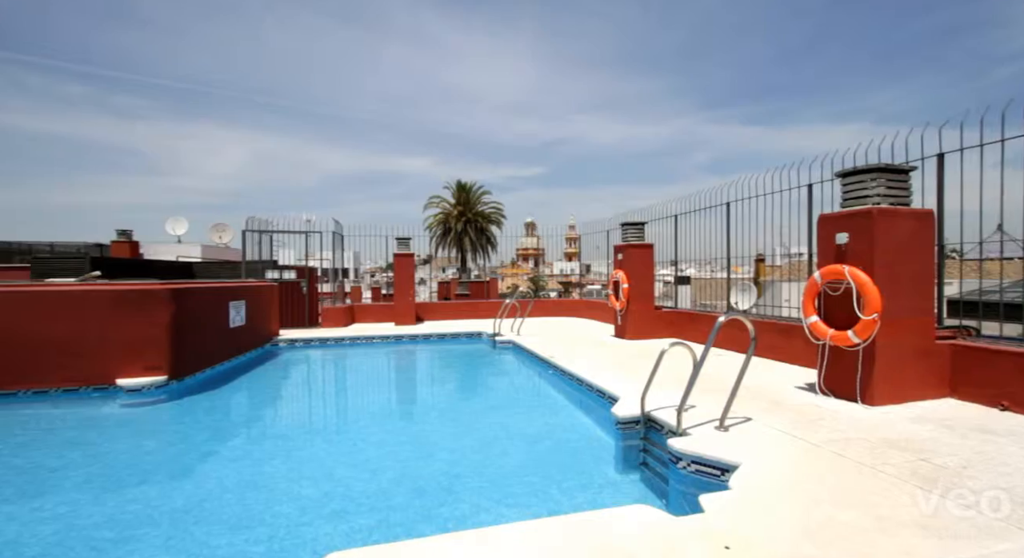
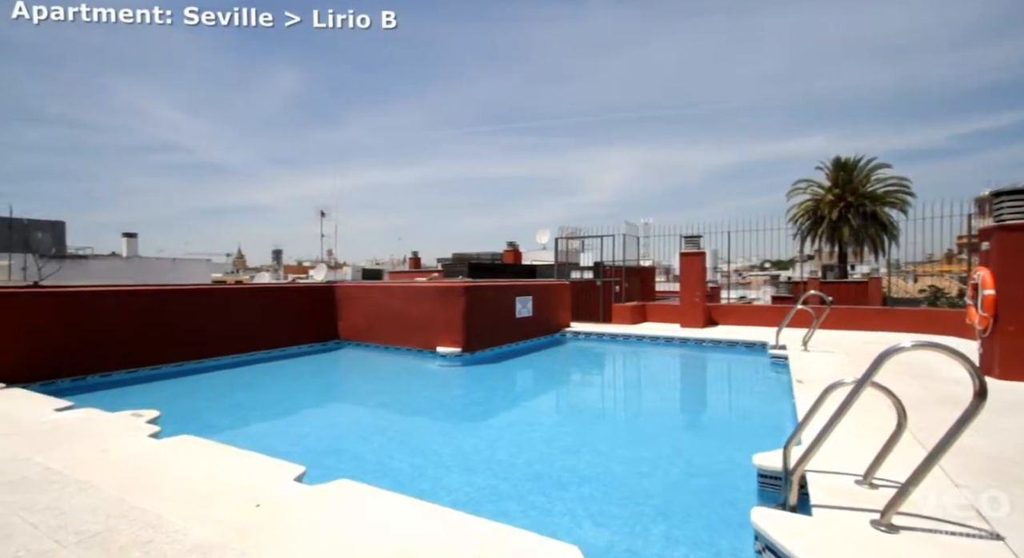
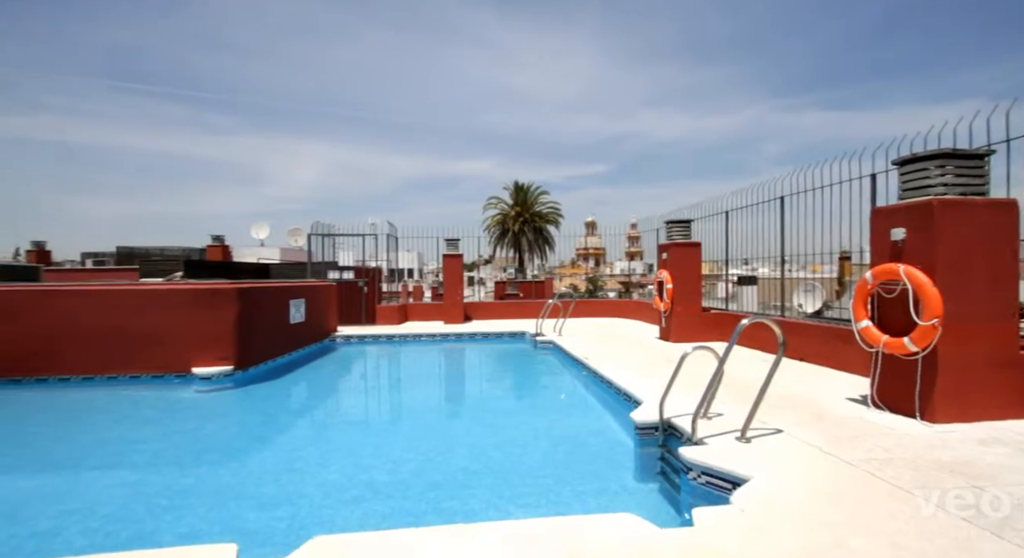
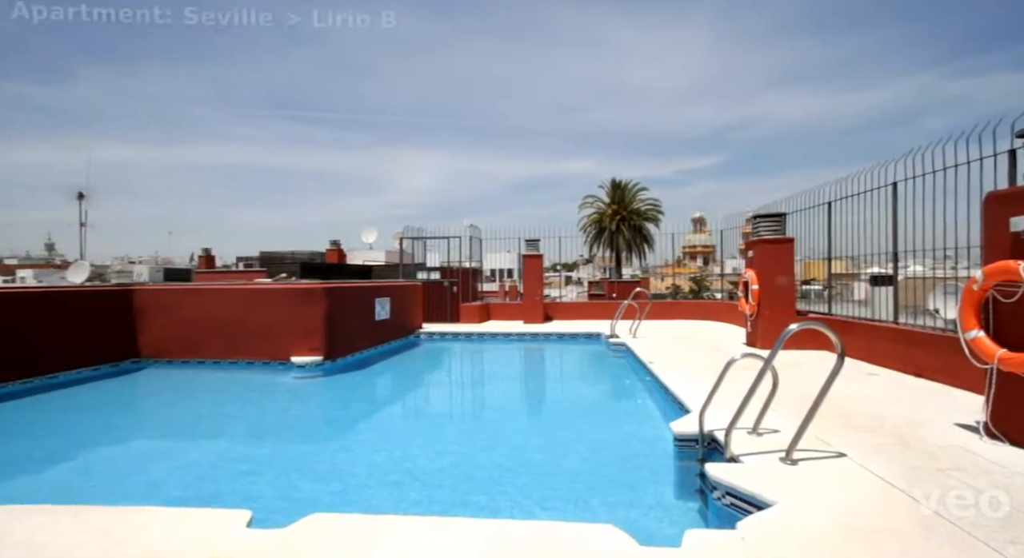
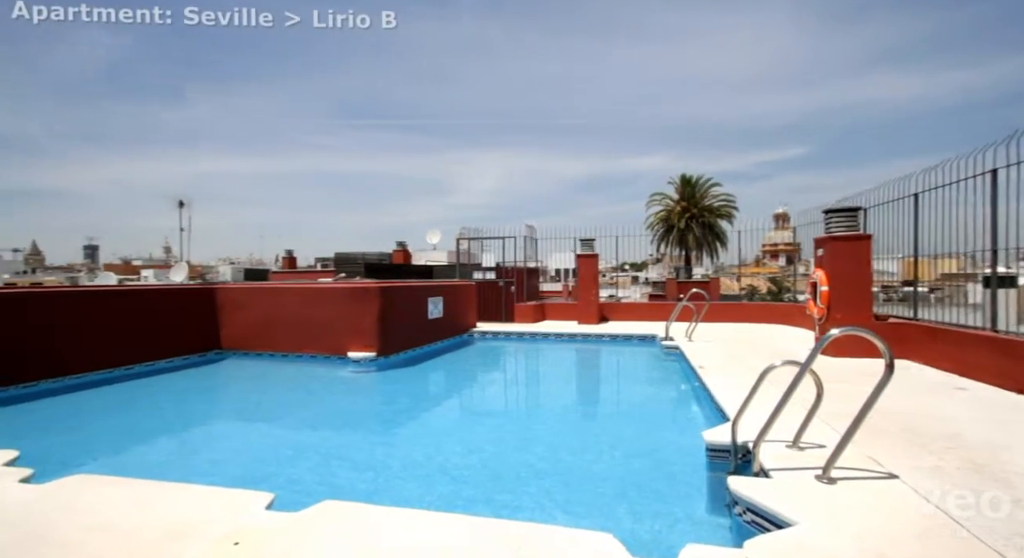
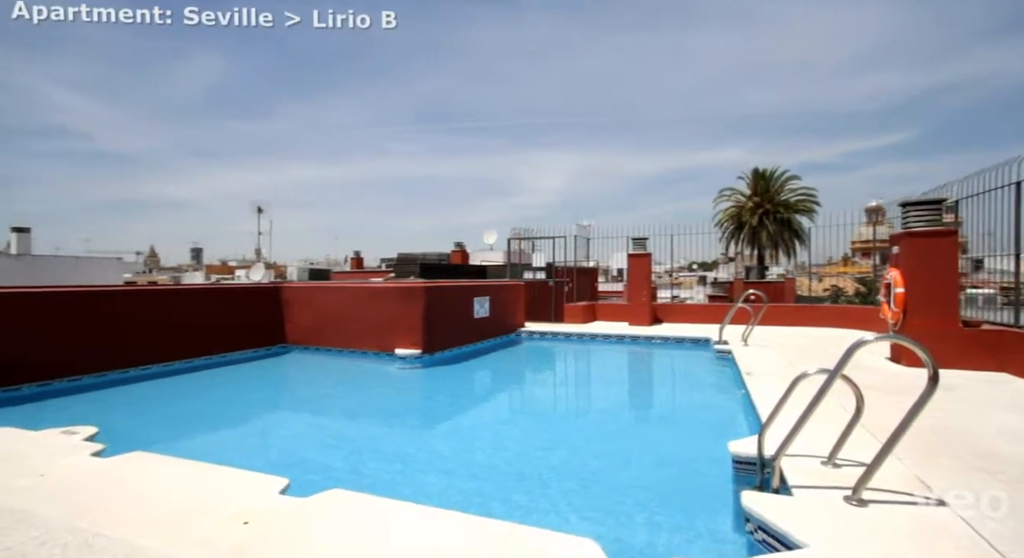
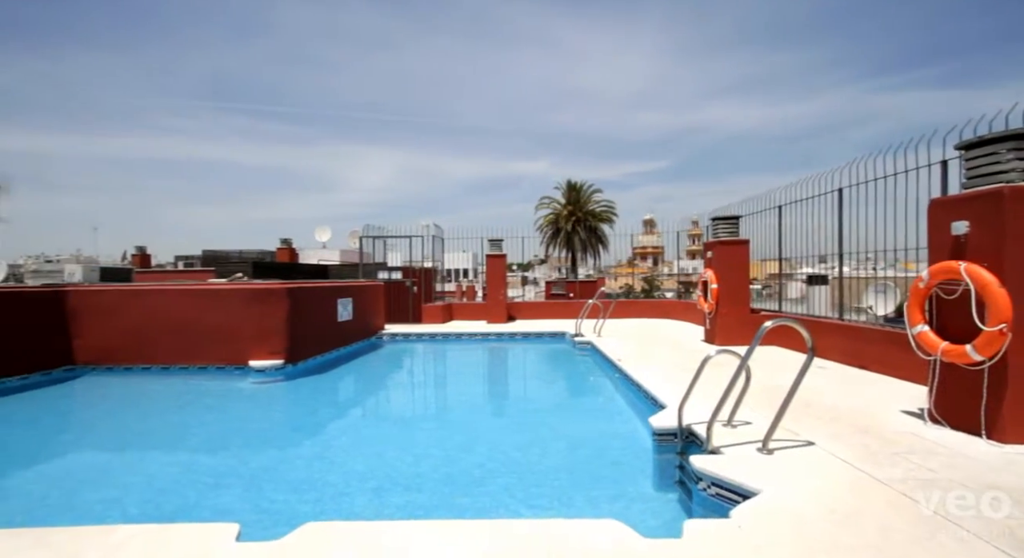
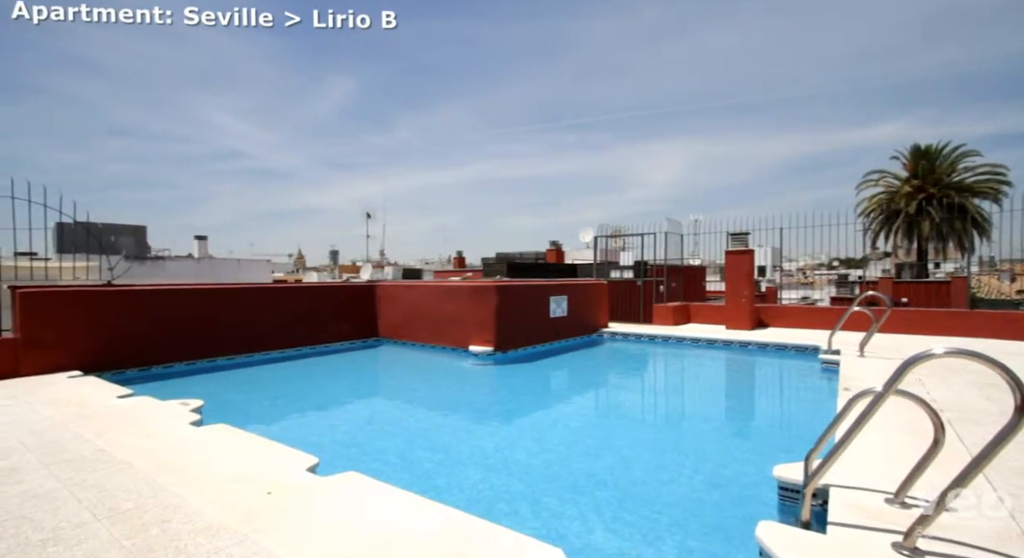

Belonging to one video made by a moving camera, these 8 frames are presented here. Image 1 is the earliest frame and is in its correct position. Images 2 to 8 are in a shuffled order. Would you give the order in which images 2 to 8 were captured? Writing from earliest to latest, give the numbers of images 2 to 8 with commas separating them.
3, 7, 4, 5, 6, 2, 8
